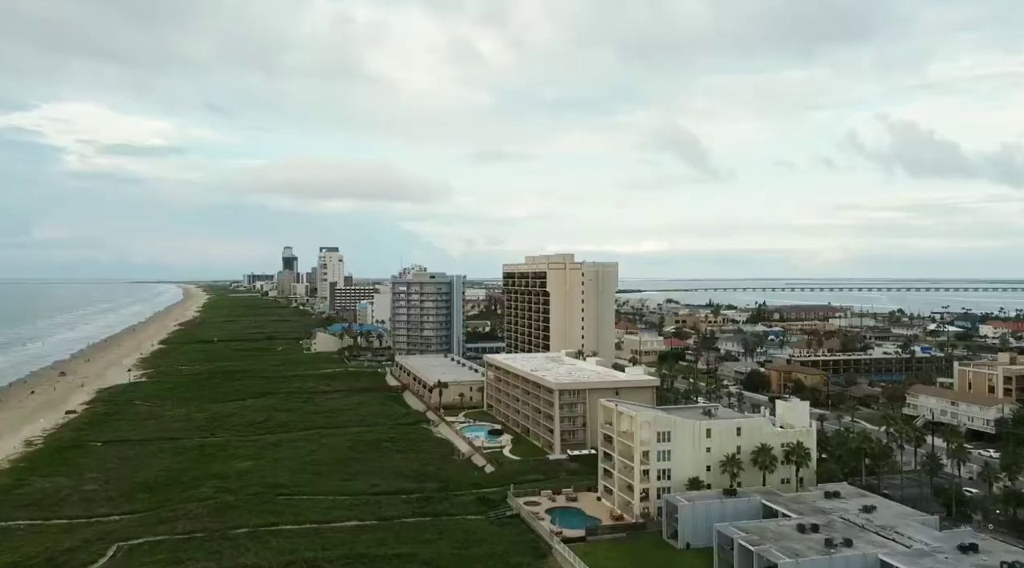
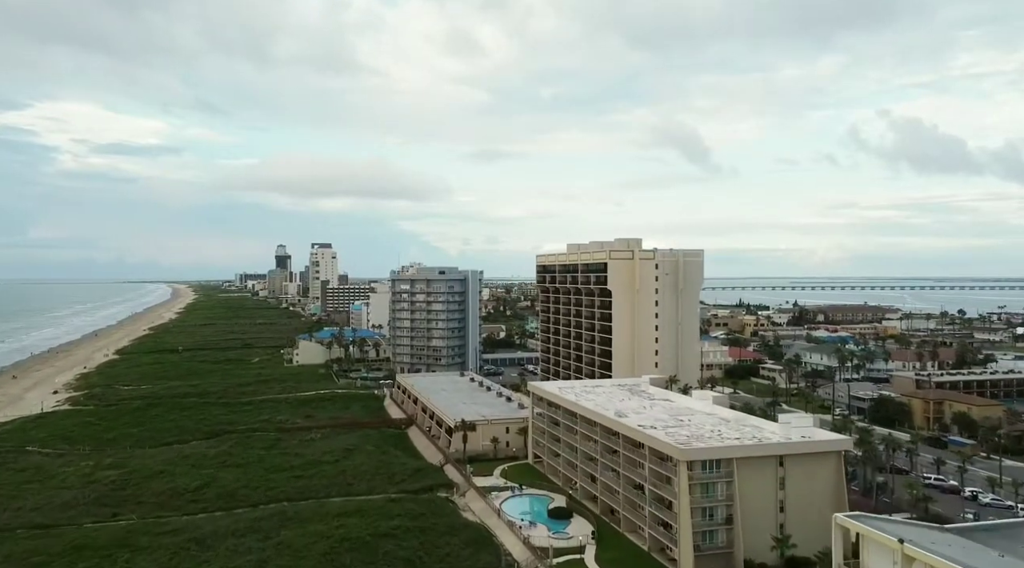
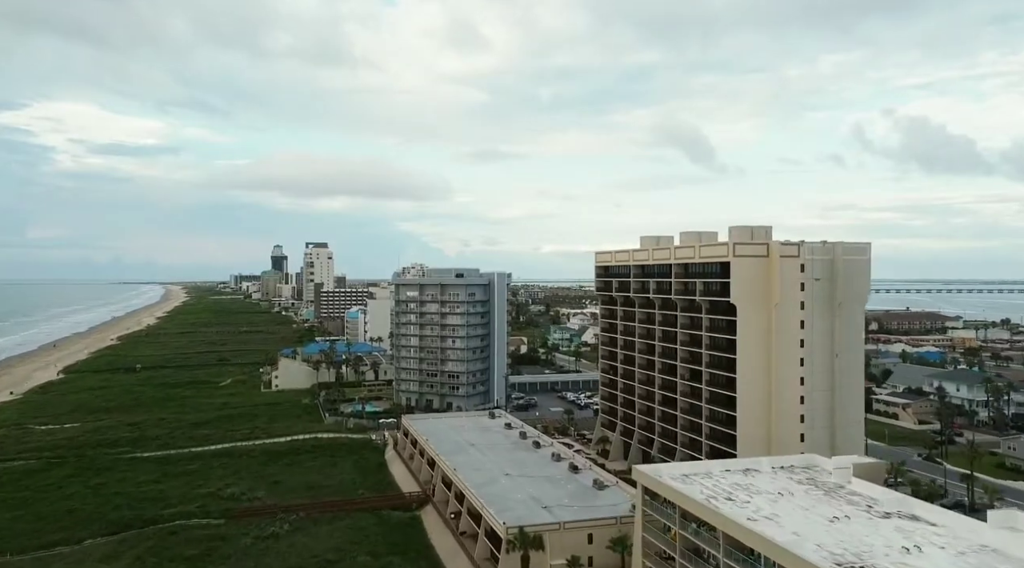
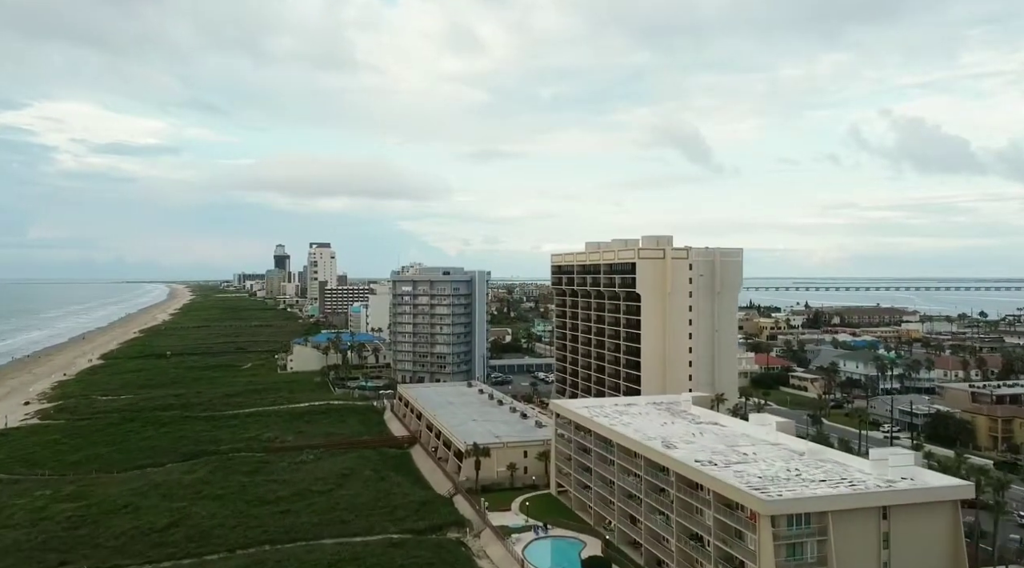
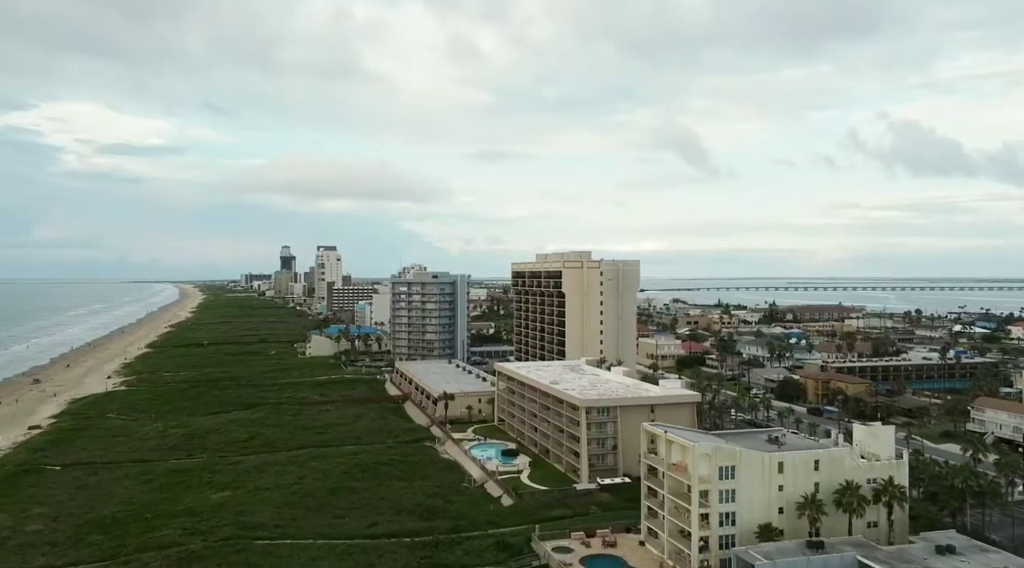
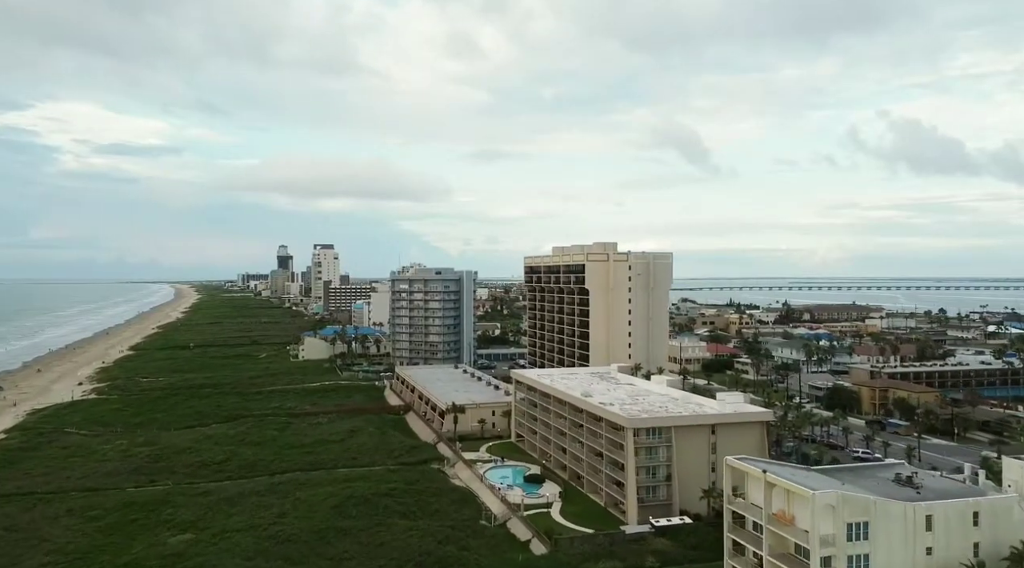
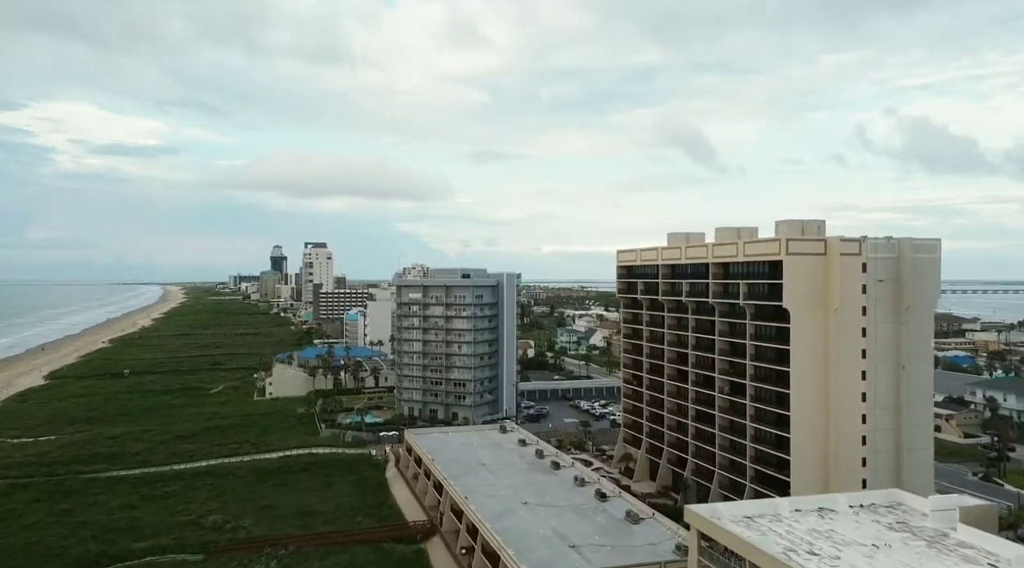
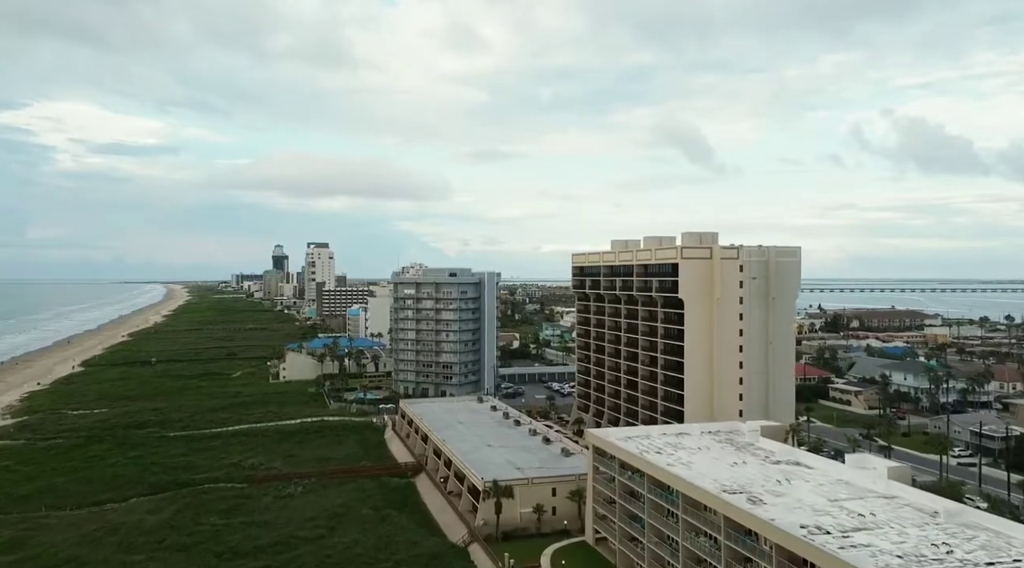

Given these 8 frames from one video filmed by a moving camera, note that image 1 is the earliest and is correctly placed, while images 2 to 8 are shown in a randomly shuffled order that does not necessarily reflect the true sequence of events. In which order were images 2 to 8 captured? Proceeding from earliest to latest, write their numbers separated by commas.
5, 6, 2, 4, 8, 3, 7
